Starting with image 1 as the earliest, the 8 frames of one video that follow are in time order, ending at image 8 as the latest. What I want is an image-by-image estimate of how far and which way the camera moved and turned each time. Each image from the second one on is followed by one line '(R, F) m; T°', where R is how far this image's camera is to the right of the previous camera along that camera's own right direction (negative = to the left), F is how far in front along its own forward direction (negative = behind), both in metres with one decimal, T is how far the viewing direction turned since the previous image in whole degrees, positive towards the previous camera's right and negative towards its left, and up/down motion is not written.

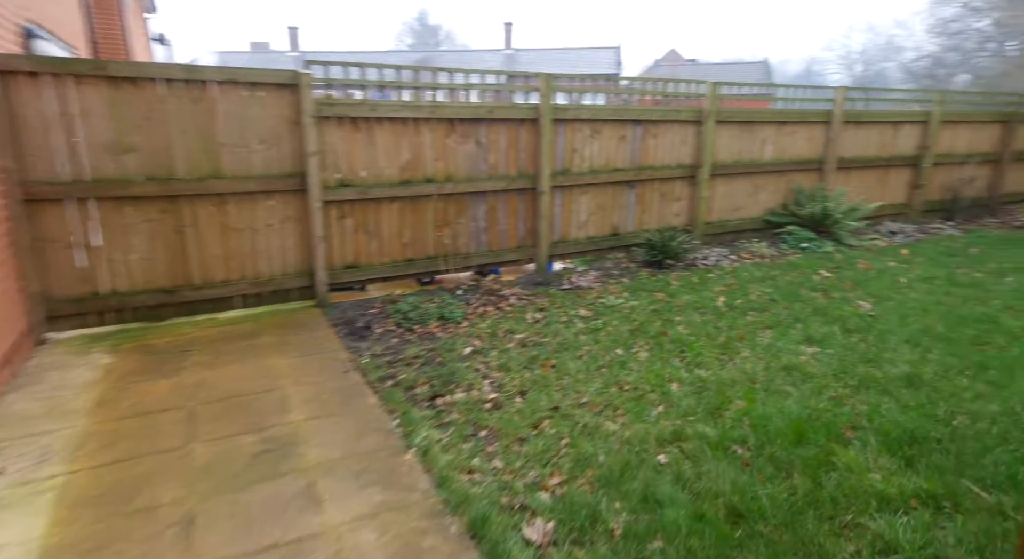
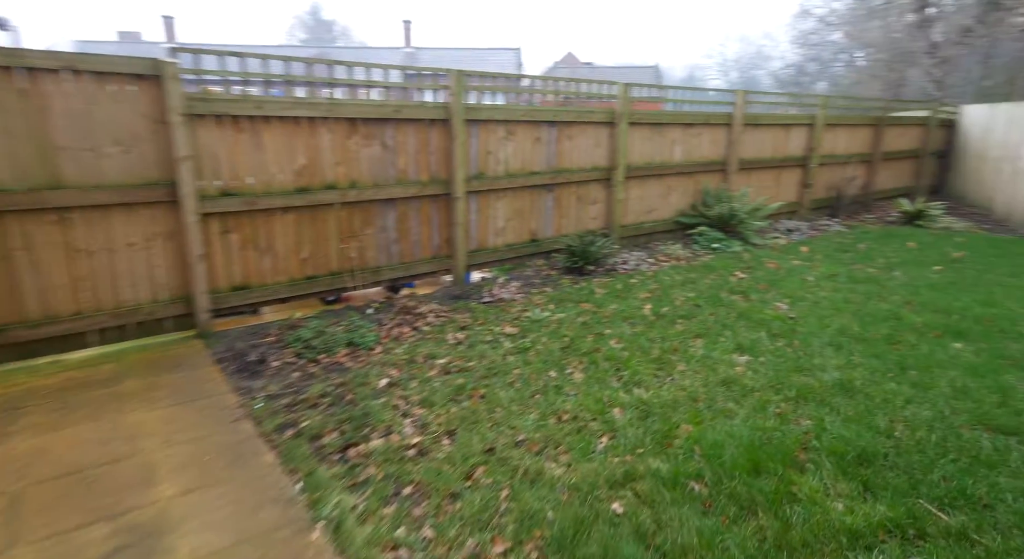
(-0.1, +0.4) m; +10°
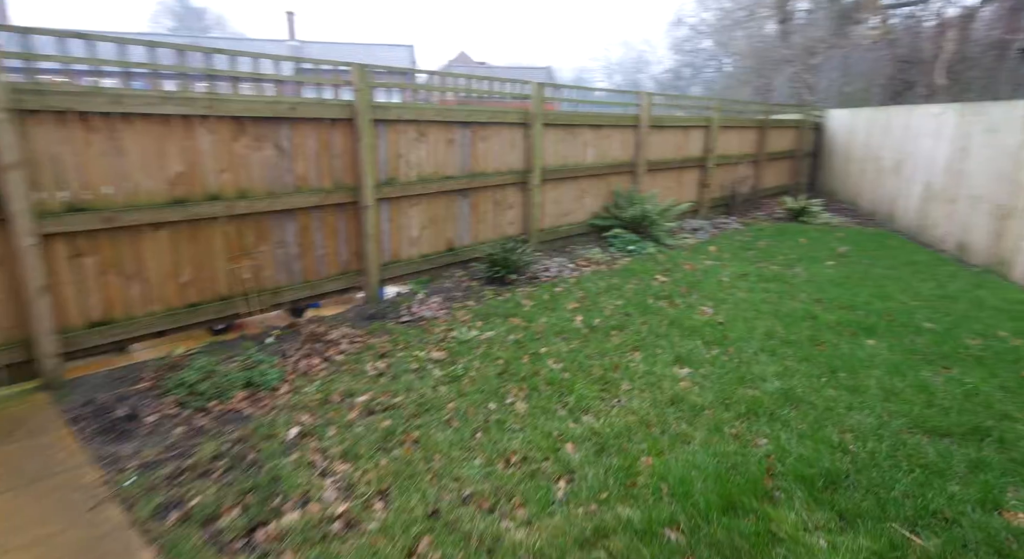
(-0.1, +0.4) m; +10°
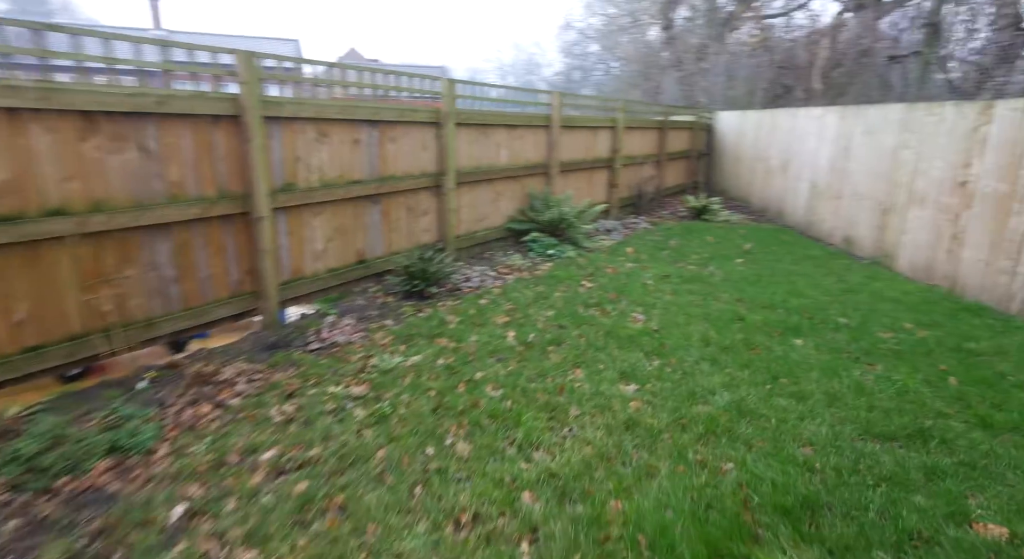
(-0.1, +0.4) m; +10°
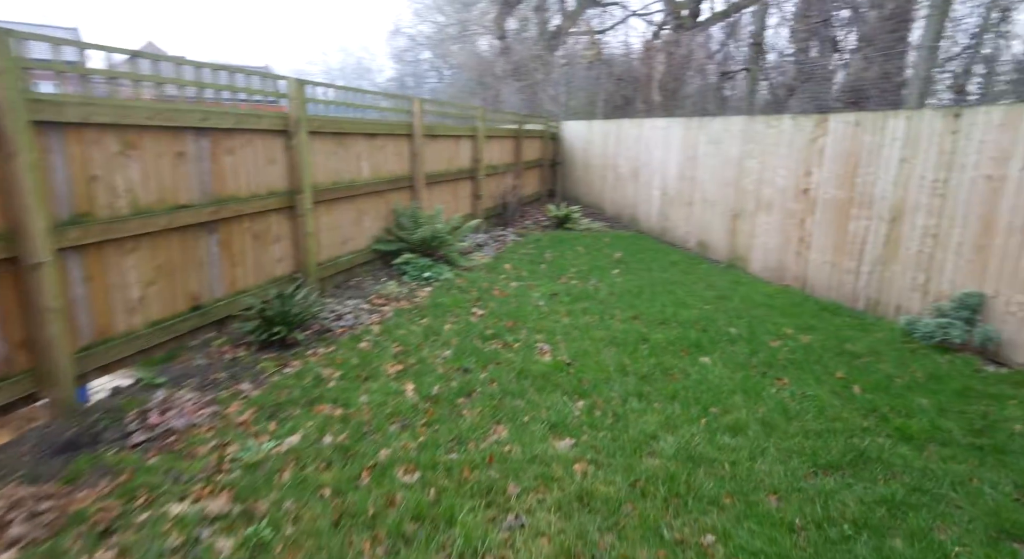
(-0.3, +0.6) m; +16°
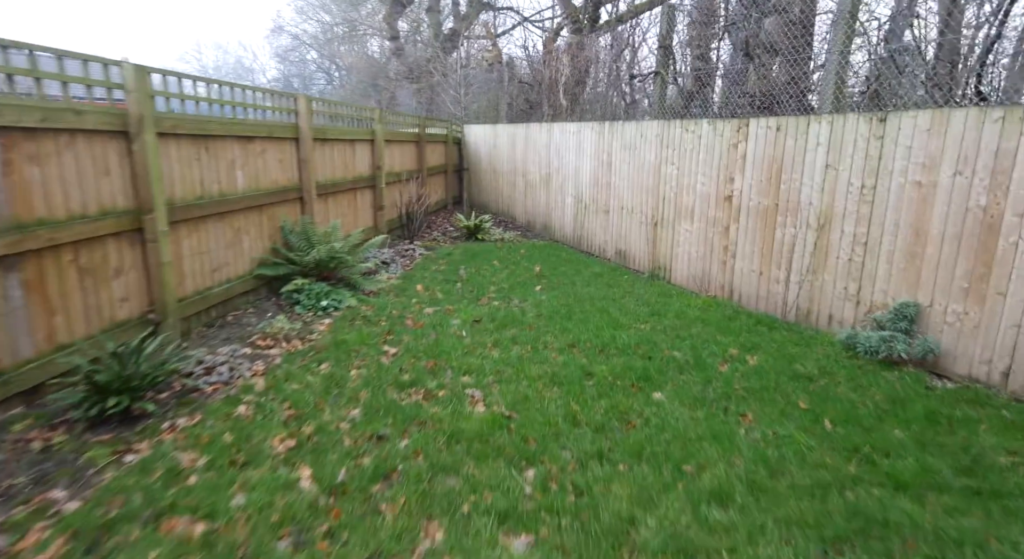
(-0.1, +0.7) m; +10°
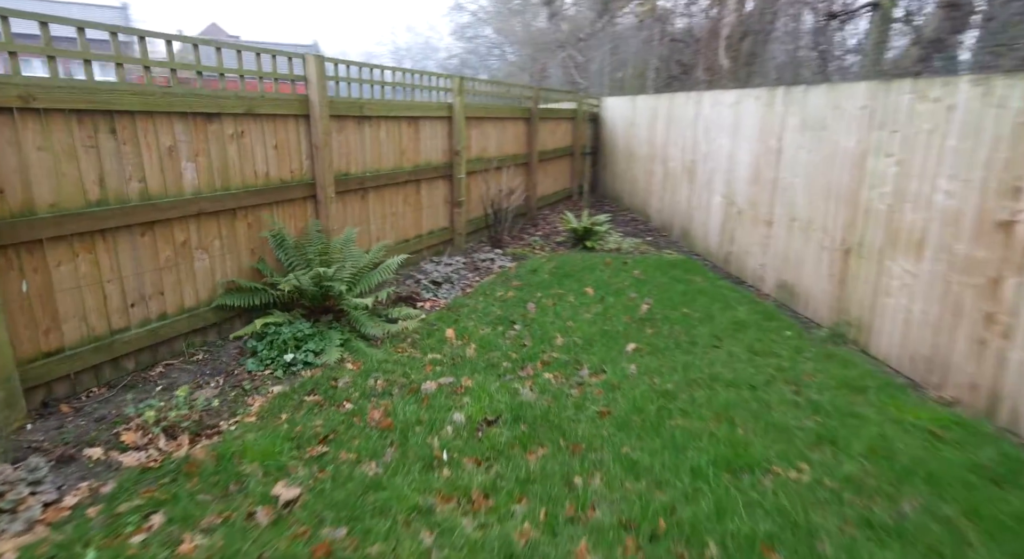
(+0.6, +2.2) m; -17°
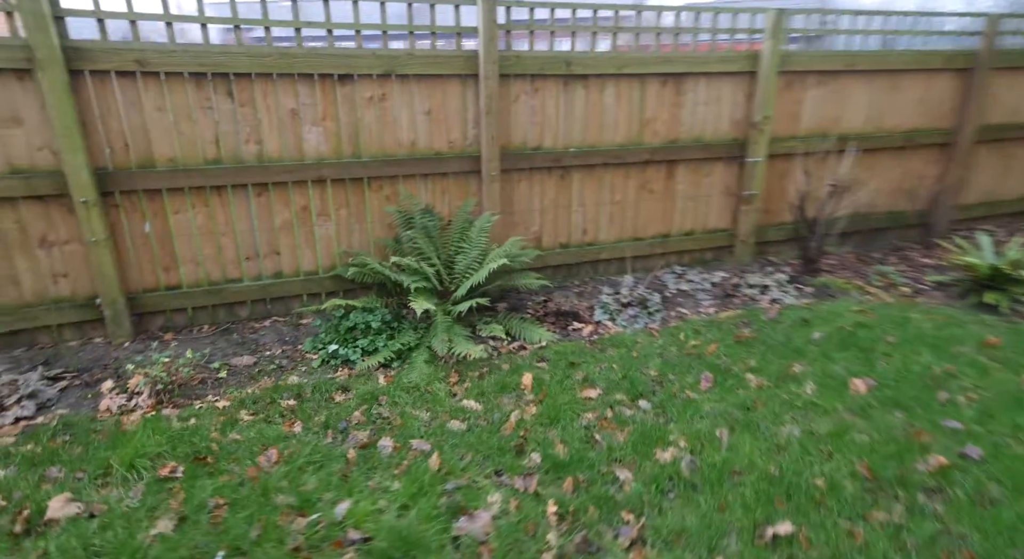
(+1.4, +2.0) m; -45°
